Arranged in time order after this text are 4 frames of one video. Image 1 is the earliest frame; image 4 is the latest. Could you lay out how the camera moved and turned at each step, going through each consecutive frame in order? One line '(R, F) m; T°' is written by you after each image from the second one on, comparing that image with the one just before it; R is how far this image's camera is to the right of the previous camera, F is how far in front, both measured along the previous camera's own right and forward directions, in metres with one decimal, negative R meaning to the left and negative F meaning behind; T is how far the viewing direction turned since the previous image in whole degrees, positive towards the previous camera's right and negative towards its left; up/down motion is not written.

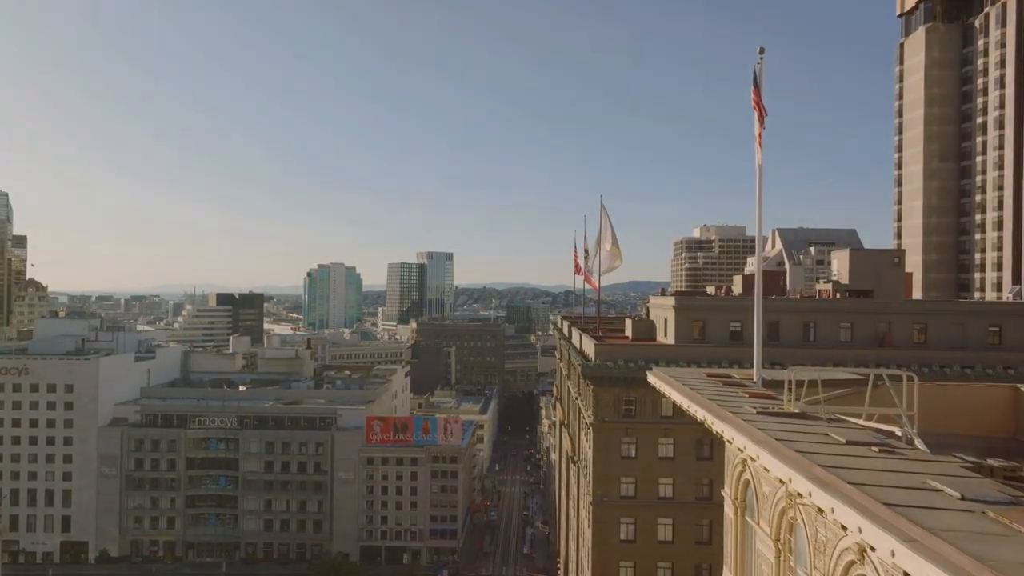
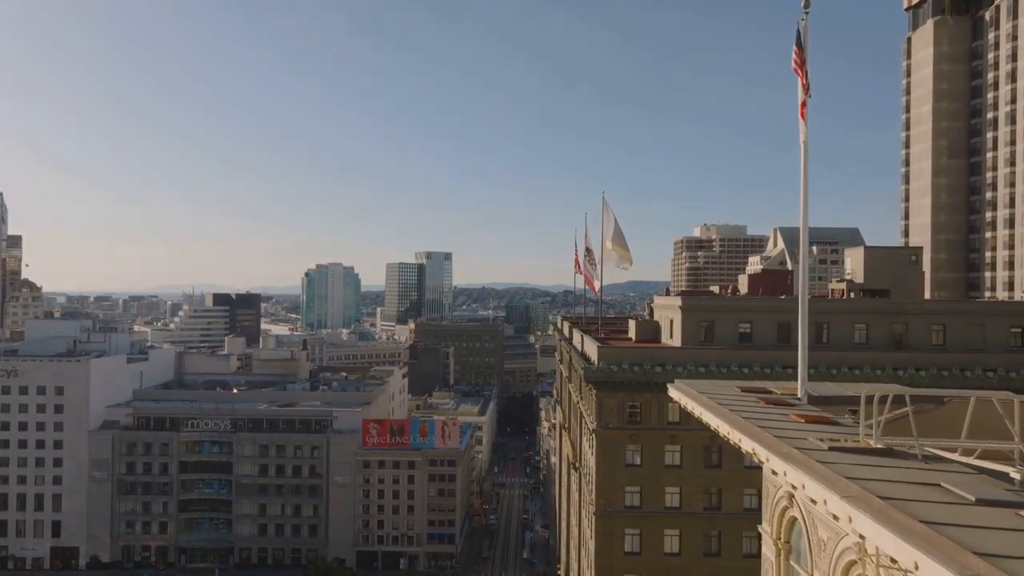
(0.0, +2.1) m; 0°
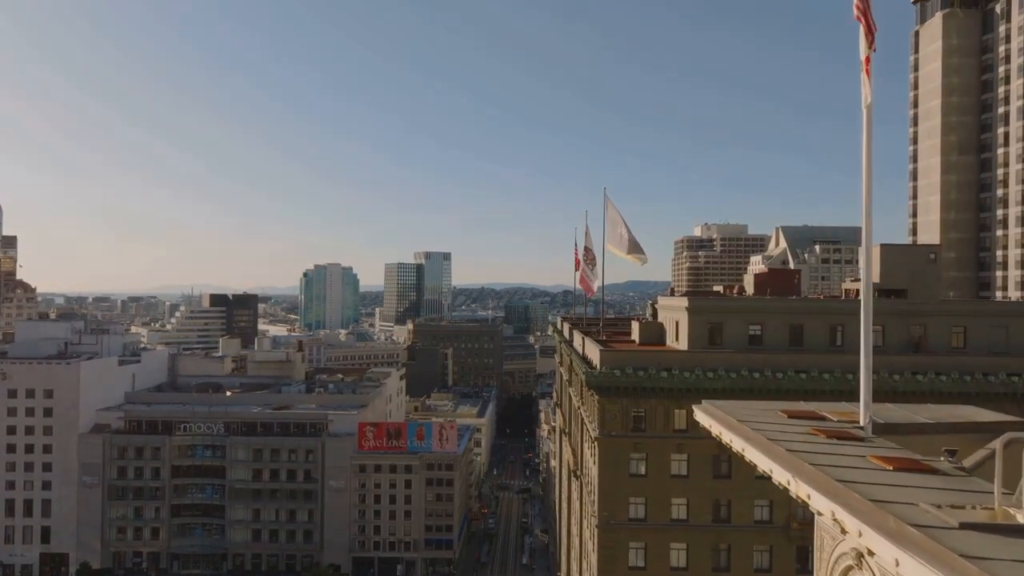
(+0.1, +2.2) m; 0°
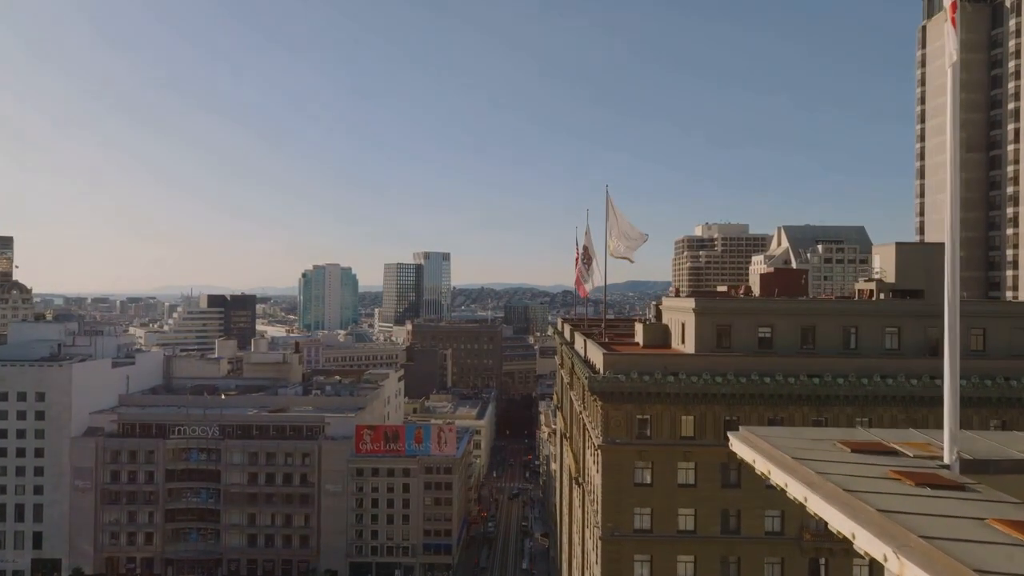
(0.0, +1.7) m; 0°
